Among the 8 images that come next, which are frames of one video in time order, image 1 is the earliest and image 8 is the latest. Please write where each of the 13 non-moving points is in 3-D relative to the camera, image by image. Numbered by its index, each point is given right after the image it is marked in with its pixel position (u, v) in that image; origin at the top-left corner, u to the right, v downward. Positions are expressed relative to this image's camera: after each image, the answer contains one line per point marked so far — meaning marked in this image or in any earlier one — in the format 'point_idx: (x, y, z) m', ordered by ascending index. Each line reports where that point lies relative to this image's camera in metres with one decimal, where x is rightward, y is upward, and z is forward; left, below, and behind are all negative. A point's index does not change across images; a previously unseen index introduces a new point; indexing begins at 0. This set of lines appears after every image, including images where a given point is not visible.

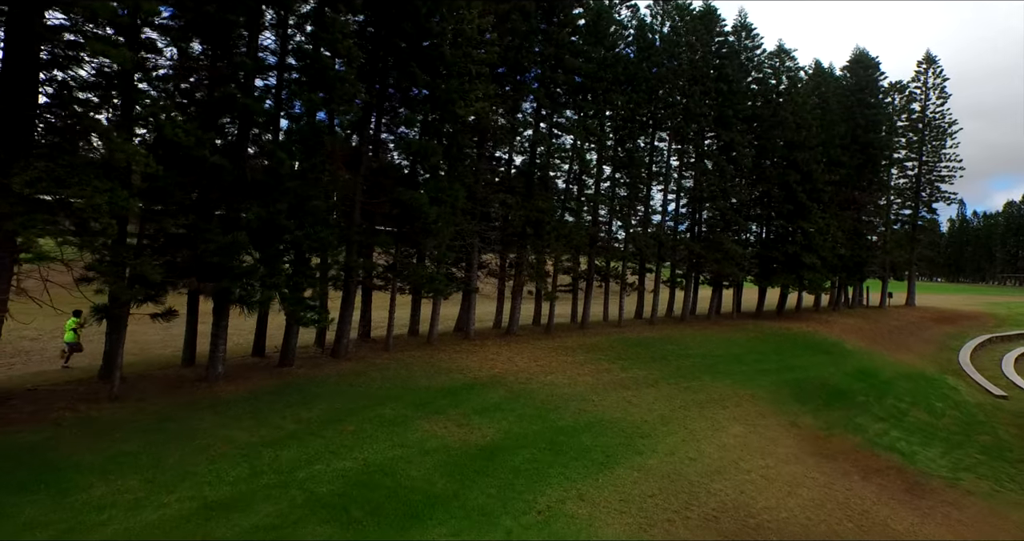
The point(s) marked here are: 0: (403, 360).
0: (-3.4, -2.9, +17.7) m
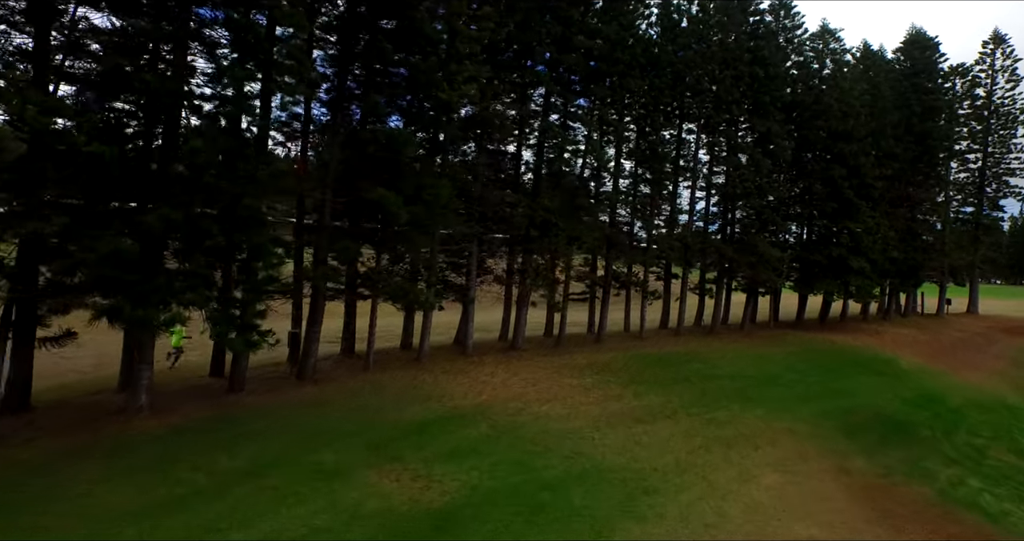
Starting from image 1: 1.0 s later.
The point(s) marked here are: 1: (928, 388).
0: (-3.6, -3.1, +15.5) m
1: (+14.7, -4.1, +20.0) m
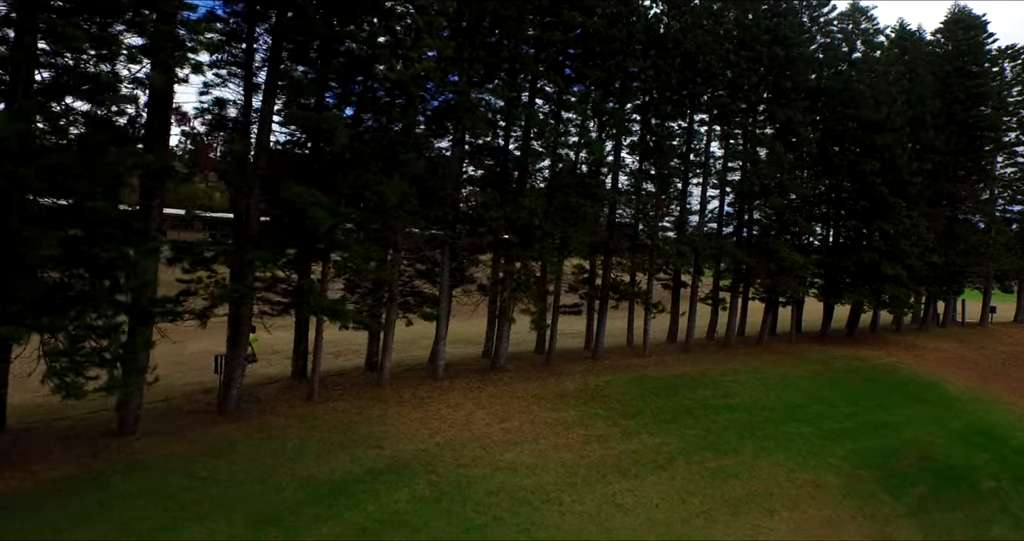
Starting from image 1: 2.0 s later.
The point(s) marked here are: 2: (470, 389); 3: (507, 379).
0: (-4.5, -3.4, +12.9) m
1: (+14.0, -4.4, +16.8) m
2: (-1.3, -3.4, +16.2) m
3: (-0.2, -3.5, +17.9) m
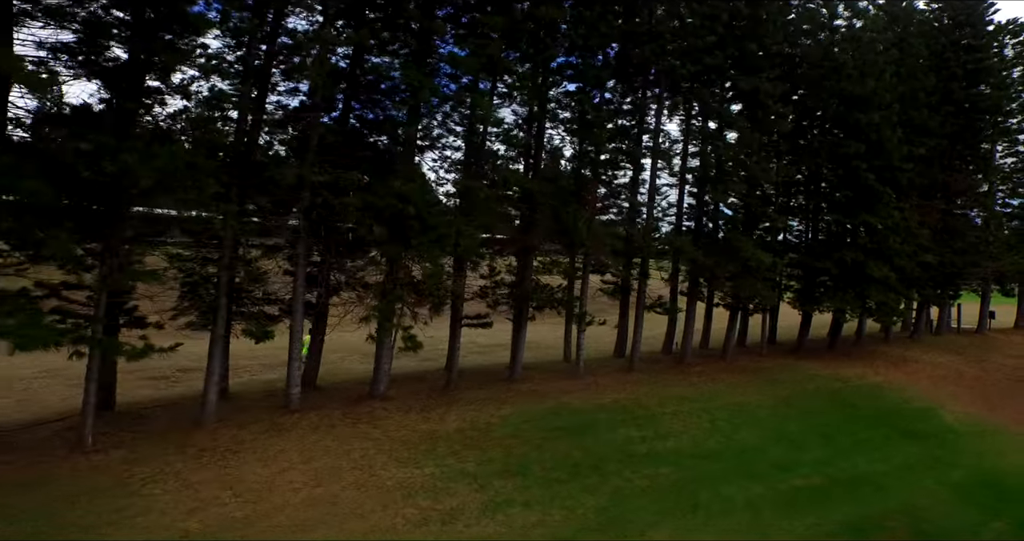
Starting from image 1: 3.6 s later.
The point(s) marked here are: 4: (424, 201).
0: (-7.5, -3.5, +8.9) m
1: (+11.0, -4.4, +13.0) m
2: (-4.3, -3.5, +12.2) m
3: (-3.2, -3.5, +13.9) m
4: (-2.2, +1.7, +14.0) m
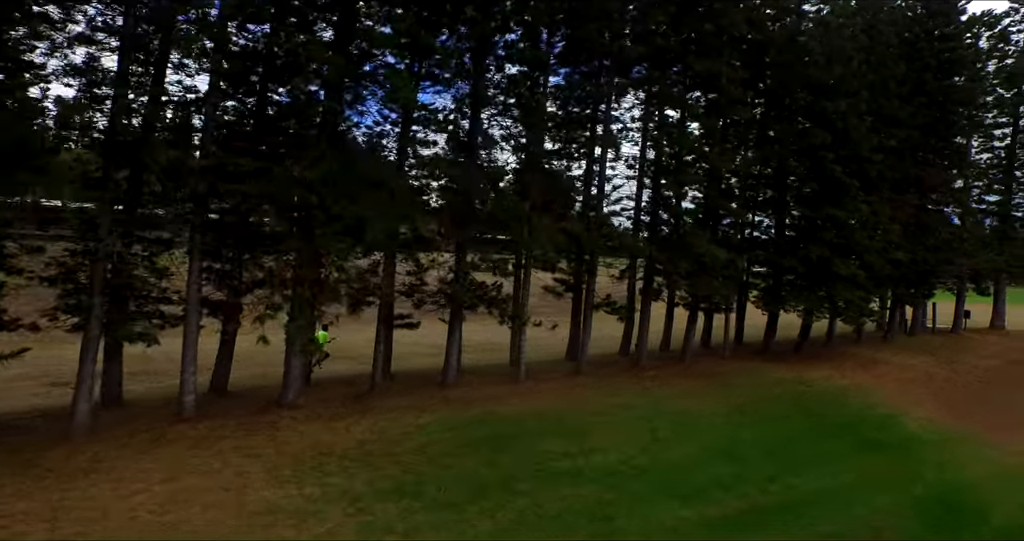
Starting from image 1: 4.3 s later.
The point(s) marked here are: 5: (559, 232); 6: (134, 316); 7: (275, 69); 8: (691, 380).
0: (-9.2, -3.4, +7.4) m
1: (+9.2, -4.3, +11.8) m
2: (-6.1, -3.4, +10.7) m
3: (-5.0, -3.4, +12.5) m
4: (-4.1, +1.8, +12.6) m
5: (+1.4, +1.1, +17.3) m
6: (-8.8, -1.1, +13.1) m
7: (-6.0, +5.1, +14.2) m
8: (+5.6, -3.4, +17.7) m
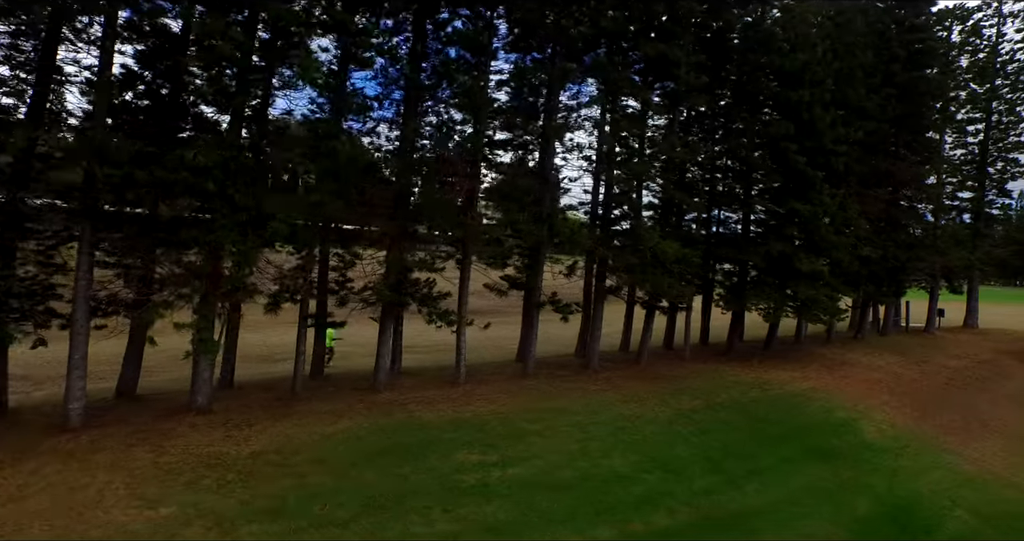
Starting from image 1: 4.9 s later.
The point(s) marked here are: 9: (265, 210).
0: (-10.8, -3.3, +6.1) m
1: (+7.6, -4.2, +10.9) m
2: (-7.7, -3.3, +9.6) m
3: (-6.6, -3.3, +11.3) m
4: (-5.7, +1.9, +11.5) m
5: (-0.3, +1.2, +16.2) m
6: (-10.4, -1.0, +11.9) m
7: (-7.7, +5.2, +13.1) m
8: (+3.9, -3.3, +16.7) m
9: (-5.2, +1.3, +12.4) m
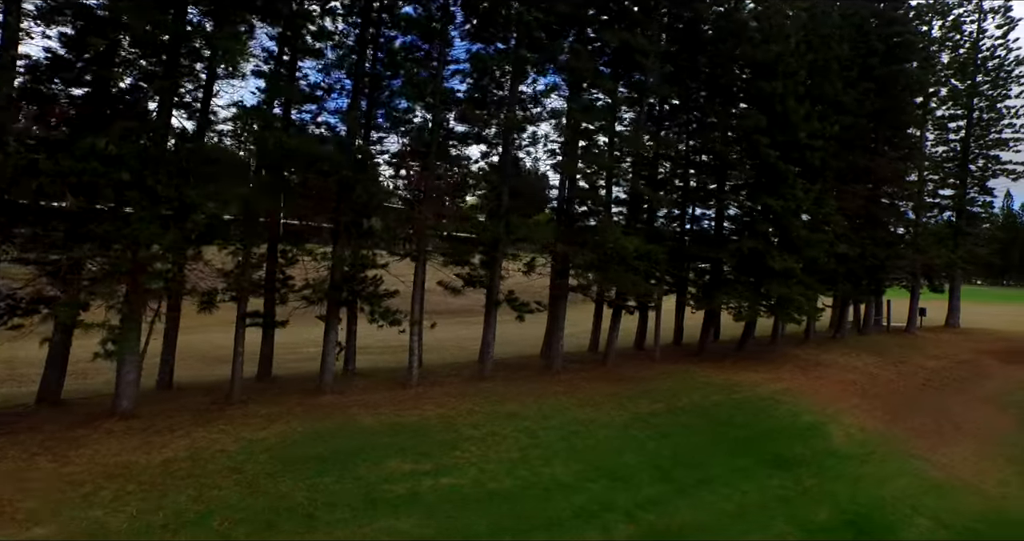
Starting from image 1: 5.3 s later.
0: (-11.9, -3.2, +5.3) m
1: (+6.4, -4.1, +10.2) m
2: (-8.8, -3.2, +8.7) m
3: (-7.8, -3.2, +10.5) m
4: (-6.9, +2.0, +10.7) m
5: (-1.5, +1.3, +15.5) m
6: (-11.6, -0.9, +11.1) m
7: (-8.9, +5.3, +12.2) m
8: (+2.7, -3.2, +16.0) m
9: (-6.3, +1.4, +11.6) m
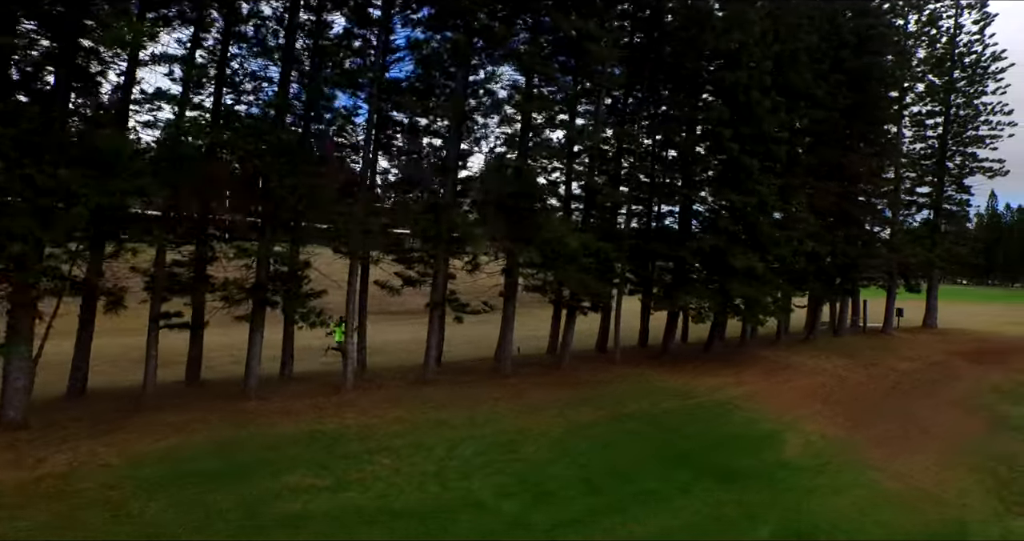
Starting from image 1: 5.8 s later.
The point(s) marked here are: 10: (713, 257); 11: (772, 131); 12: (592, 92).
0: (-13.2, -3.1, +4.2) m
1: (+5.0, -4.0, +9.4) m
2: (-10.2, -3.1, +7.7) m
3: (-9.2, -3.2, +9.5) m
4: (-8.3, +2.0, +9.7) m
5: (-3.0, +1.3, +14.5) m
6: (-13.0, -0.8, +10.0) m
7: (-10.4, +5.4, +11.2) m
8: (+1.2, -3.2, +15.2) m
9: (-7.8, +1.5, +10.6) m
10: (+7.2, +0.4, +19.8) m
11: (+8.9, +4.7, +19.6) m
12: (+2.9, +5.8, +17.4) m
